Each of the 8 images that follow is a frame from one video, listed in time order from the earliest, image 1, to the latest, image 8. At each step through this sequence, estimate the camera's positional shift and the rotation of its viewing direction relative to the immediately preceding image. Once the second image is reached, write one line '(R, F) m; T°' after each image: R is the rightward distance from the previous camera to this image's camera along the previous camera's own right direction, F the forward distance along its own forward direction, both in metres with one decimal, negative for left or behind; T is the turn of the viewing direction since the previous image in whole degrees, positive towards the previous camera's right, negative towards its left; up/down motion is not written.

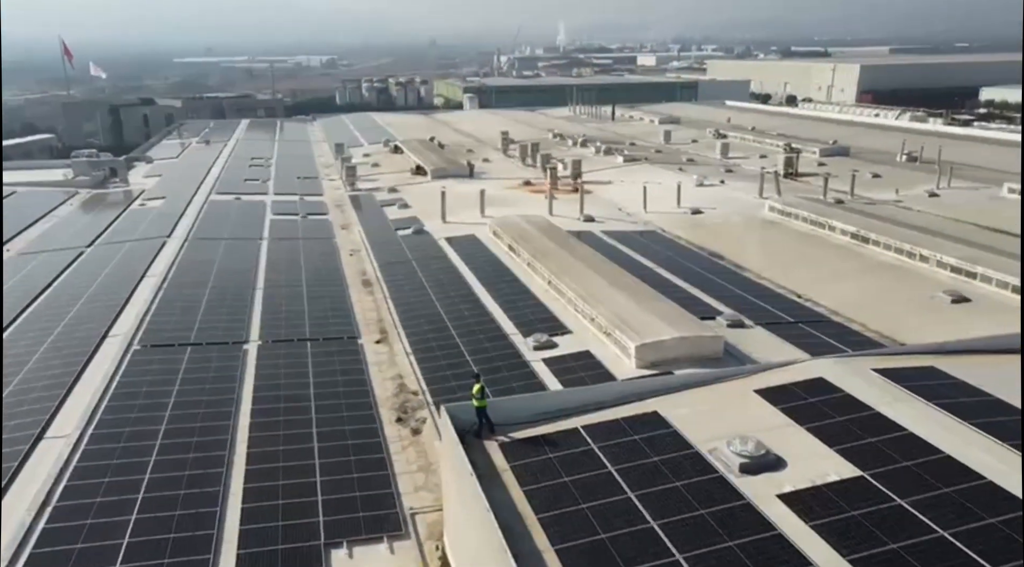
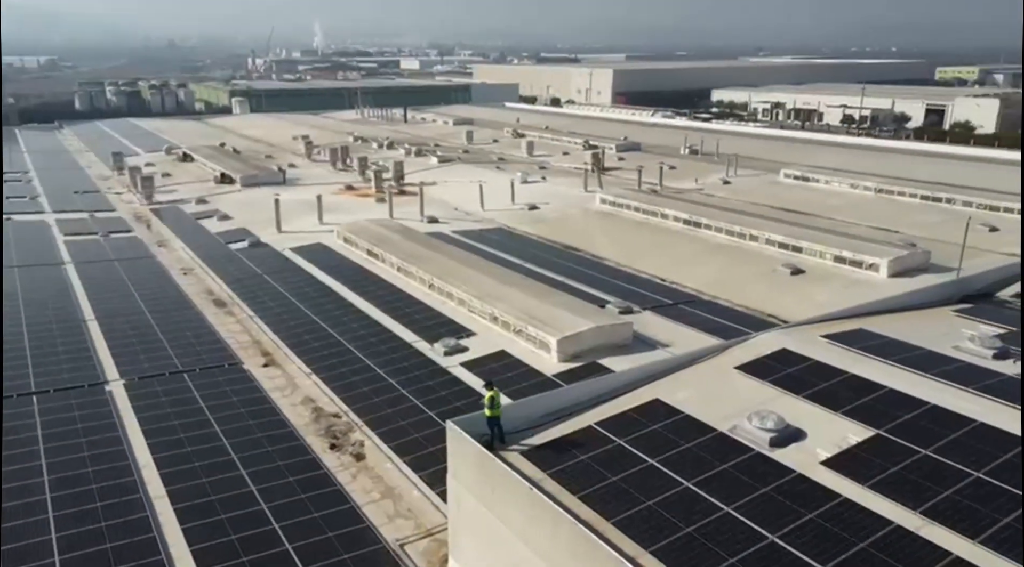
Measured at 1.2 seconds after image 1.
(-4.9, +1.8) m; +18°
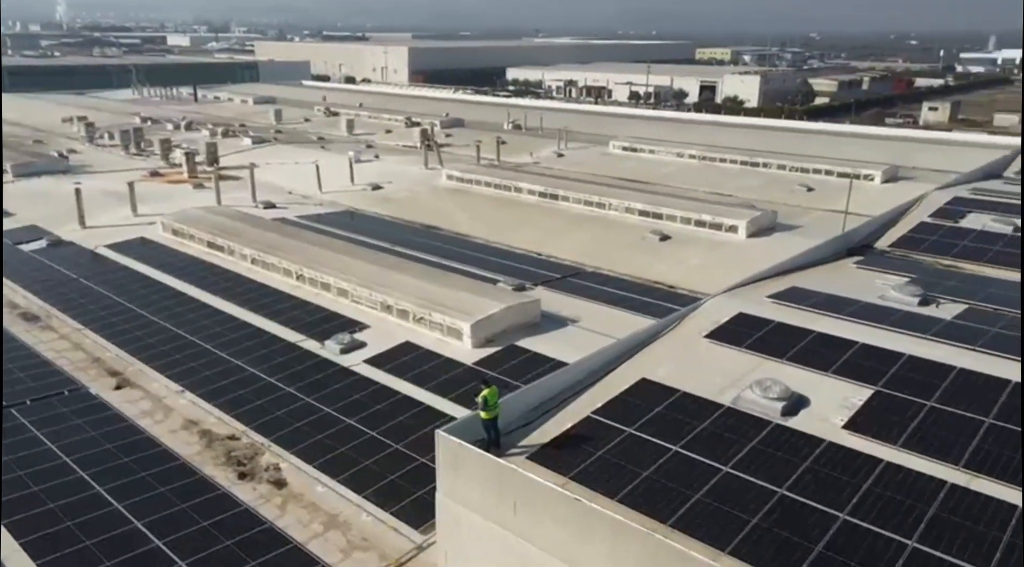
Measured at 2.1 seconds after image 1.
(-3.4, +2.8) m; +15°
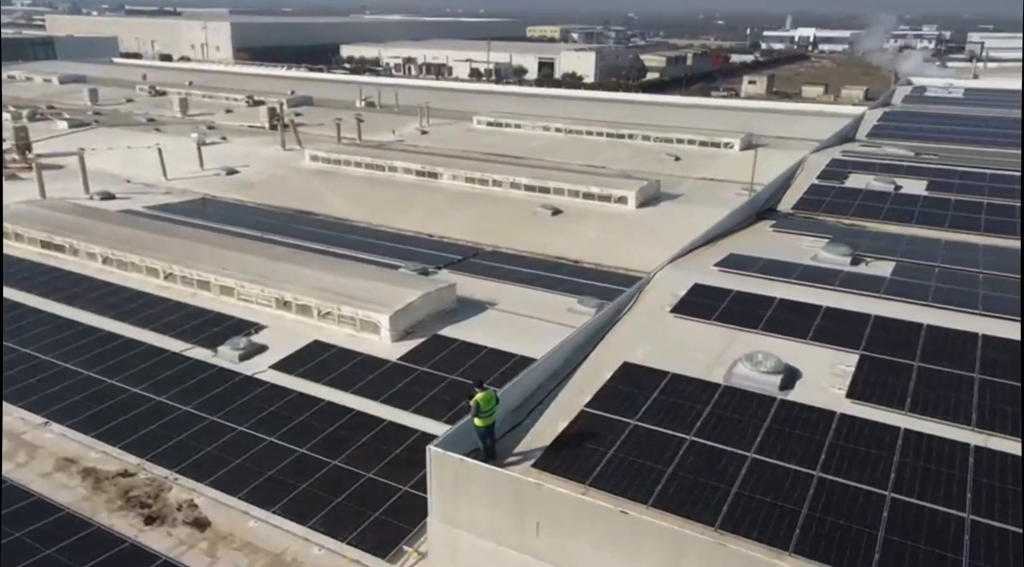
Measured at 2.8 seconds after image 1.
(-2.3, +2.2) m; +12°
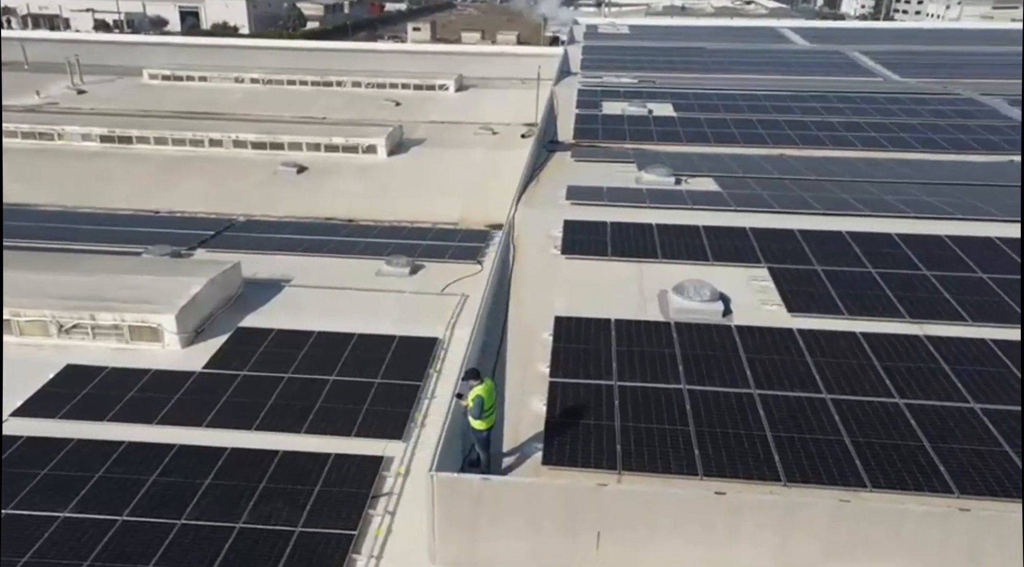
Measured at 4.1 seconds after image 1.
(-3.4, +3.5) m; +24°
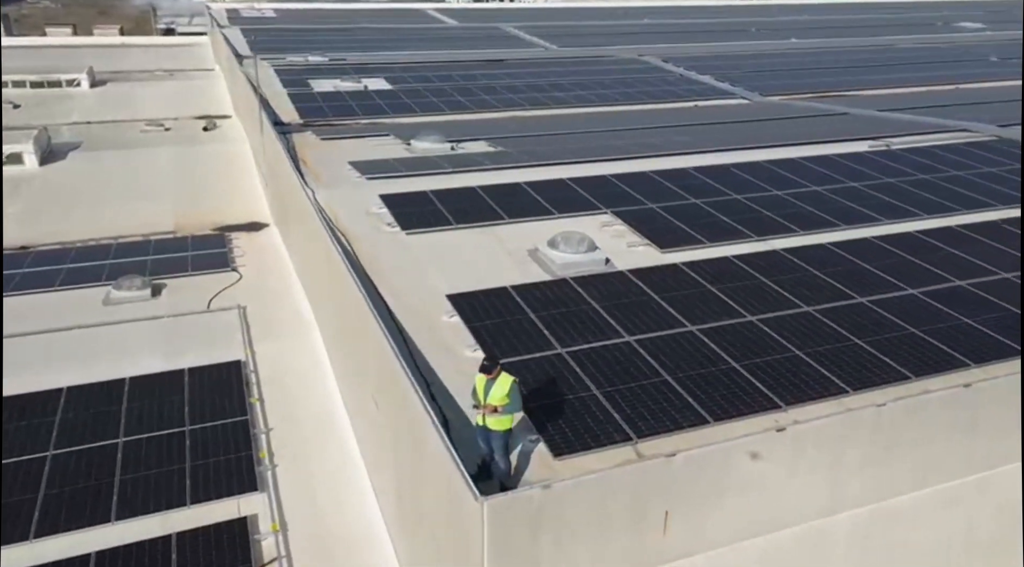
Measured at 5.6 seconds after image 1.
(-3.1, +2.5) m; +26°
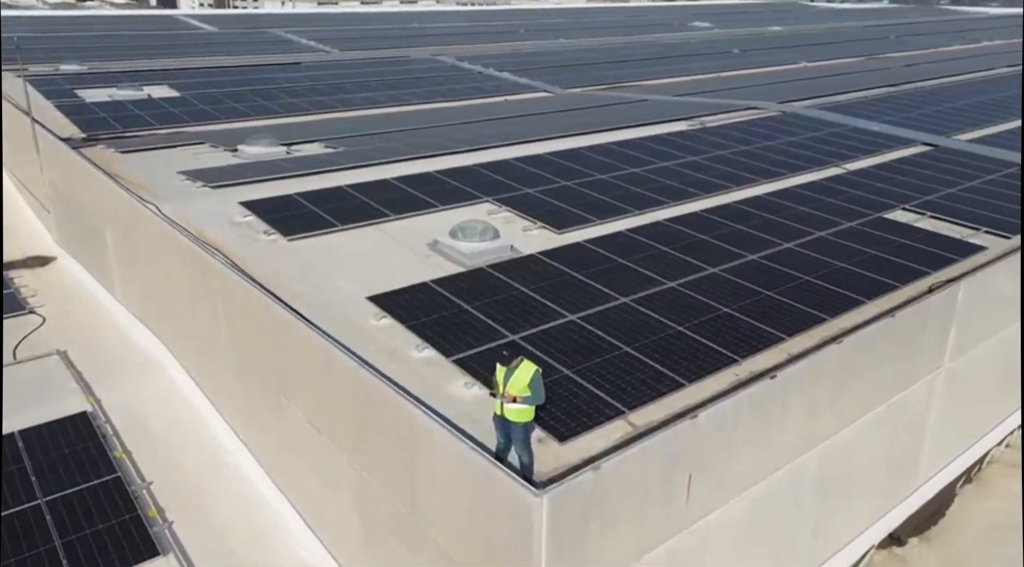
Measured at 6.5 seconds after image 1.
(-2.1, +0.9) m; +18°
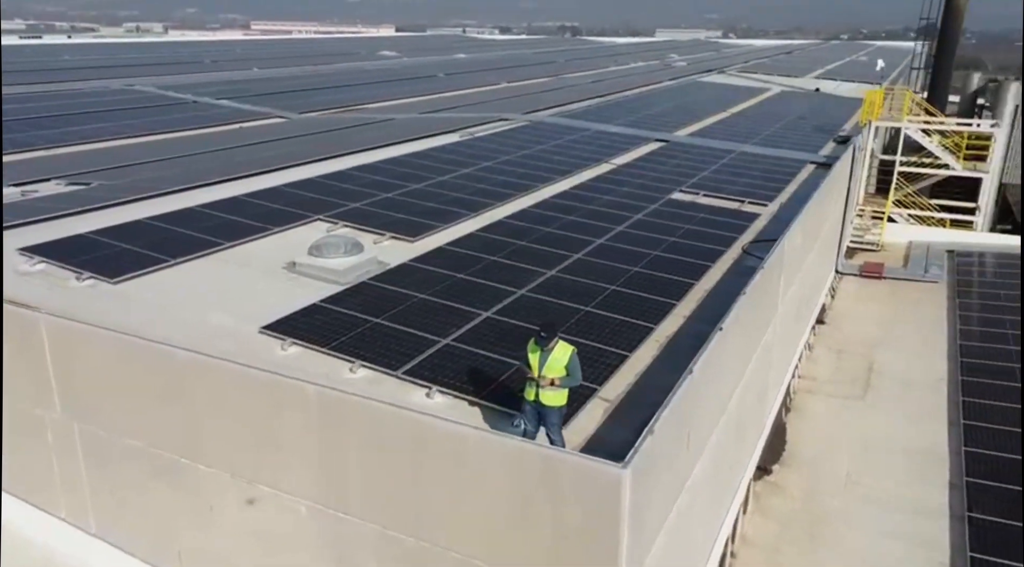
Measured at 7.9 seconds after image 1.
(-2.7, +1.0) m; +24°
